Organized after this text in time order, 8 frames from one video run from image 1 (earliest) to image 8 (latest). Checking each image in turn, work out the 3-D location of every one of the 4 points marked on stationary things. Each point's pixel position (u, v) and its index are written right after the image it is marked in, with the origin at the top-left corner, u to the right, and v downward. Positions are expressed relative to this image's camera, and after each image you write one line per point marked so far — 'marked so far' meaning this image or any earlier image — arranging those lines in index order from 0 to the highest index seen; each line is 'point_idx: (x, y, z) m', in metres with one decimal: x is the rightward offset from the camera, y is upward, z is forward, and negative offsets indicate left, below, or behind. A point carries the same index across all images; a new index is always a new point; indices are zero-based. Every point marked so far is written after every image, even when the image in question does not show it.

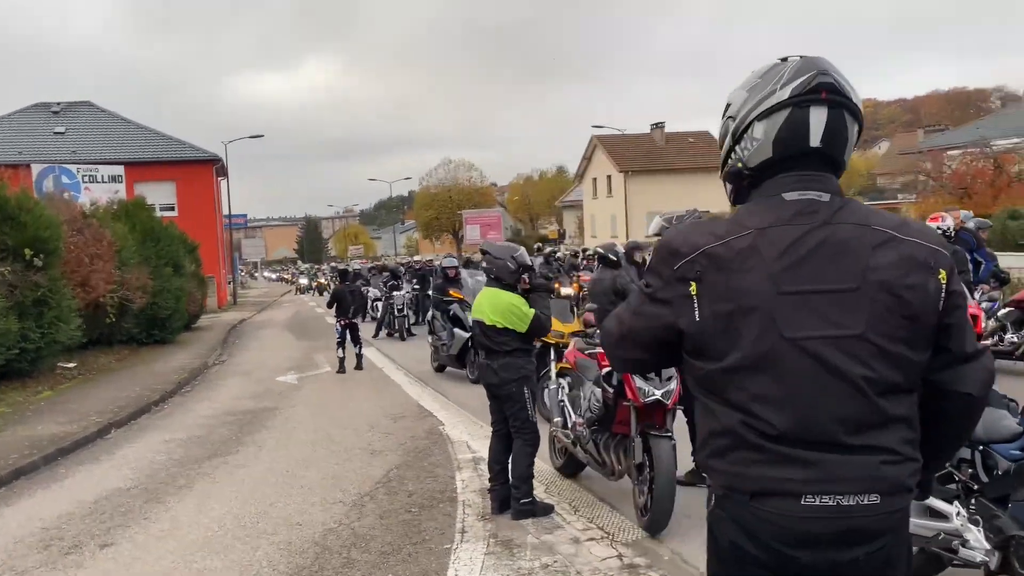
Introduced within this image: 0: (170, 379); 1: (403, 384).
0: (-5.5, -1.5, +13.5) m
1: (-1.4, -1.3, +11.1) m
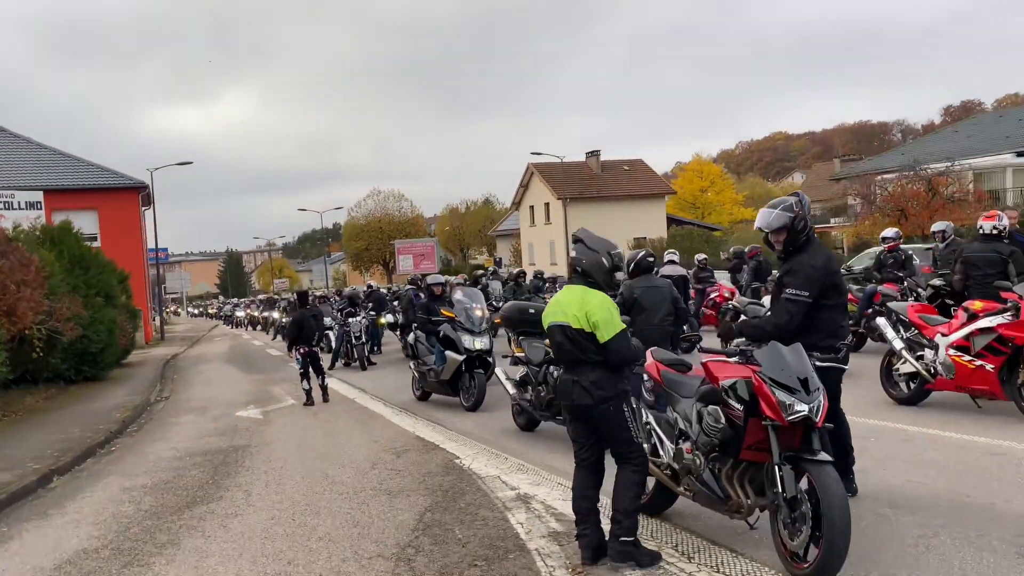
0: (-5.7, -1.9, +12.0) m
1: (-1.5, -1.5, +10.0) m
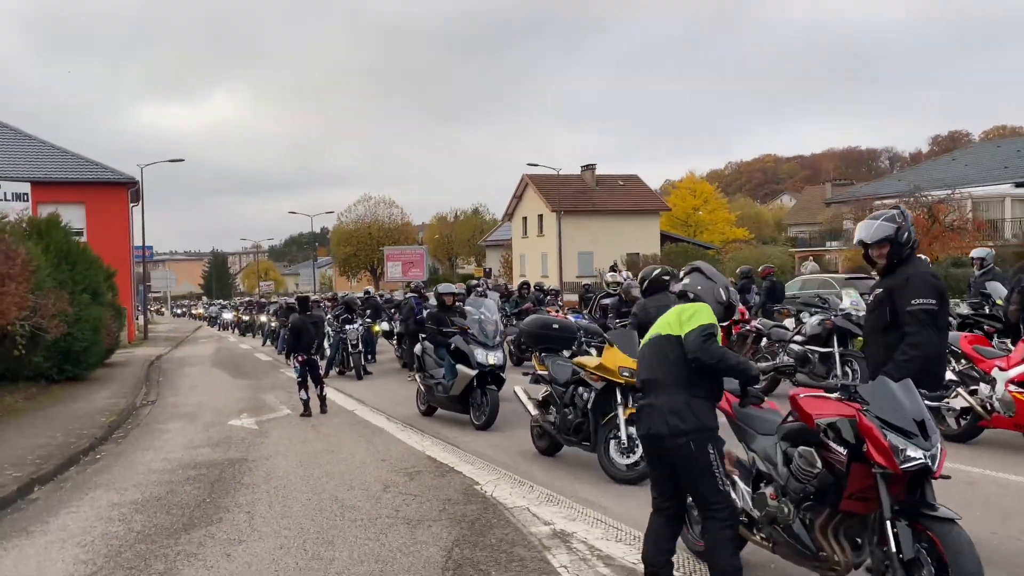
0: (-5.7, -1.8, +11.4) m
1: (-1.4, -1.6, +9.5) m
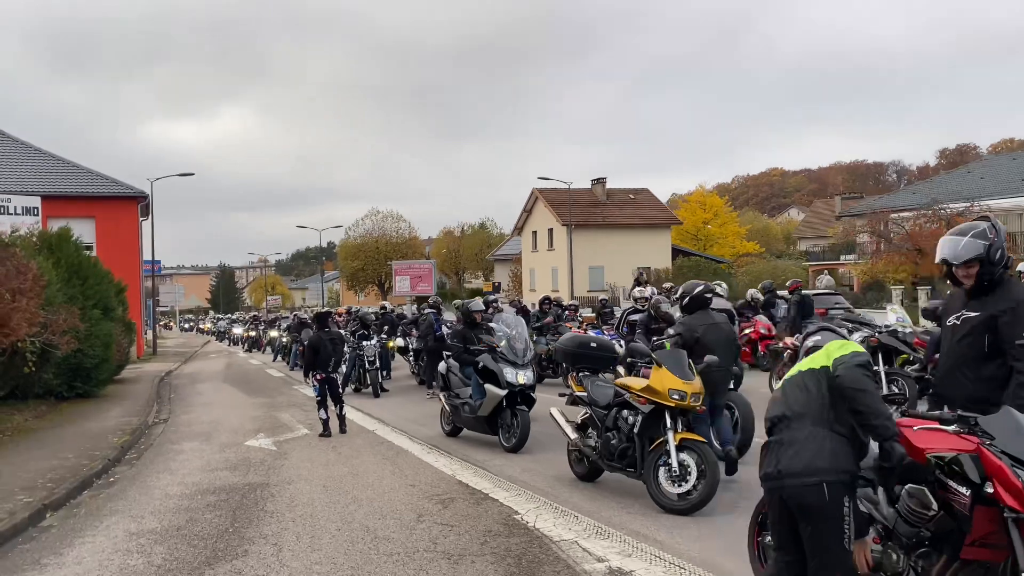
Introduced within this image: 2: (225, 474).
0: (-5.3, -2.0, +11.0) m
1: (-1.0, -1.8, +9.1) m
2: (-2.9, -1.9, +8.5) m
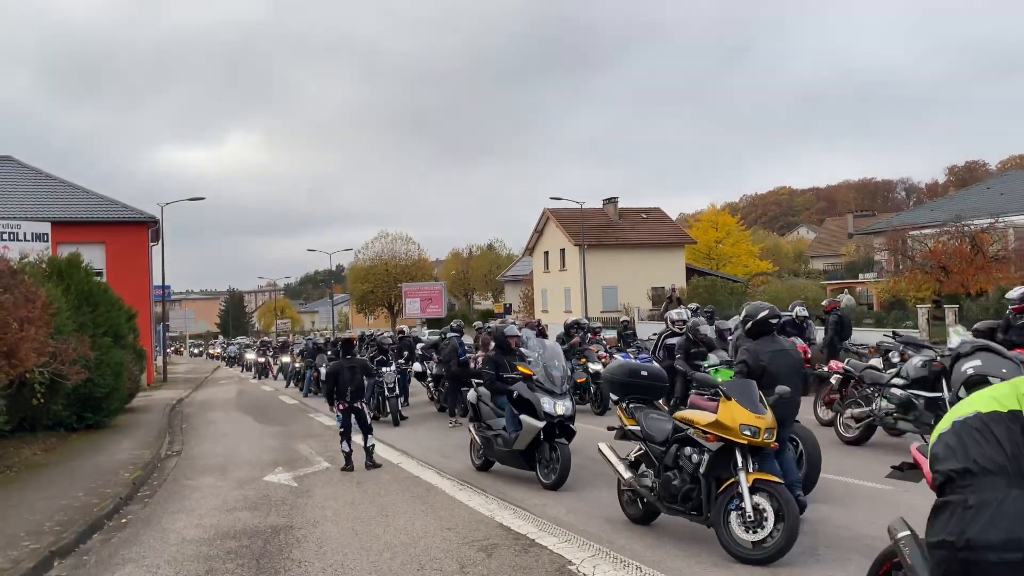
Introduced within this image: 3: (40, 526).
0: (-4.9, -2.4, +10.5) m
1: (-0.6, -2.0, +8.5) m
2: (-2.5, -2.1, +7.9) m
3: (-4.4, -2.2, +7.8) m
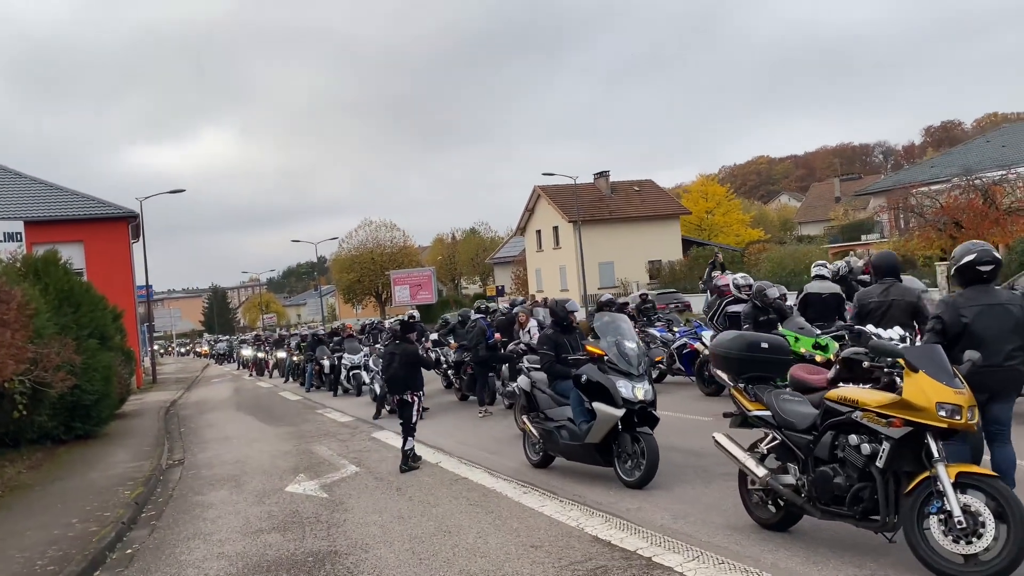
0: (-4.3, -2.3, +9.2) m
1: (0.0, -1.8, +7.3) m
2: (-1.9, -2.0, +6.6) m
3: (-3.7, -2.1, +6.5) m
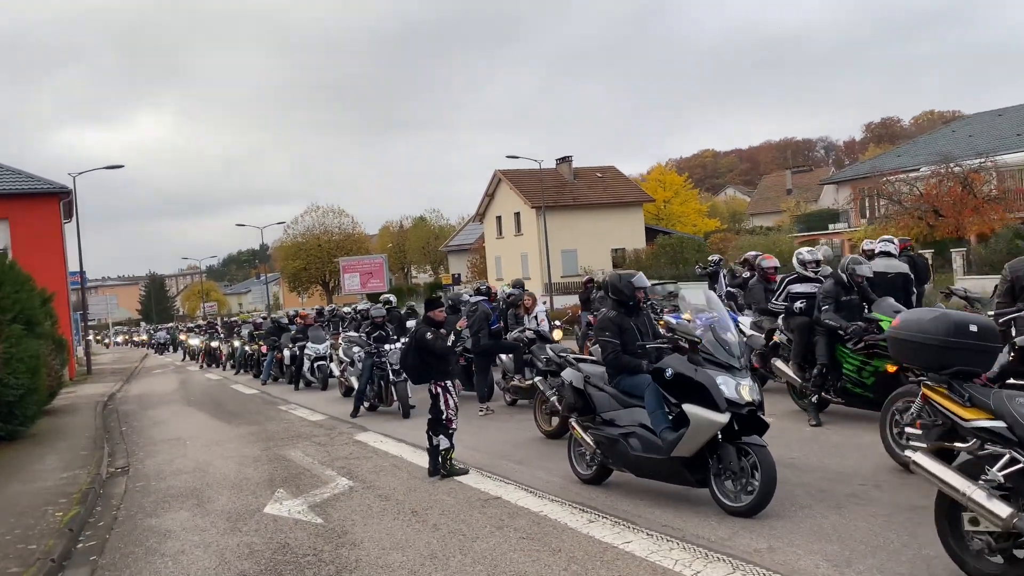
0: (-4.0, -2.0, +7.3) m
1: (+0.4, -1.6, +5.6) m
2: (-1.4, -1.8, +4.9) m
3: (-3.3, -1.9, +4.6) m
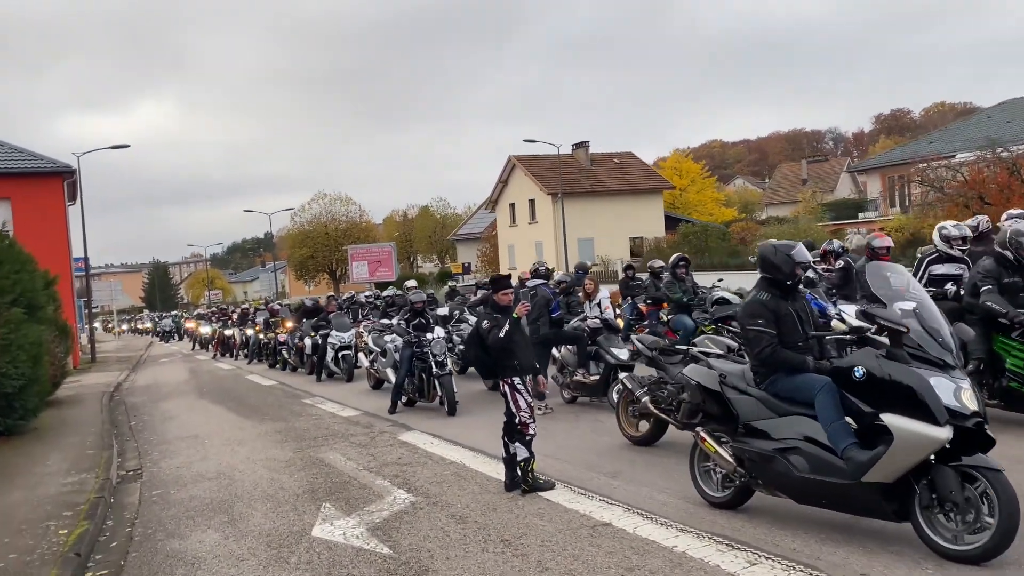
0: (-3.3, -1.8, +6.0) m
1: (+1.1, -1.4, +4.3) m
2: (-0.7, -1.6, +3.6) m
3: (-2.6, -1.8, +3.3) m
